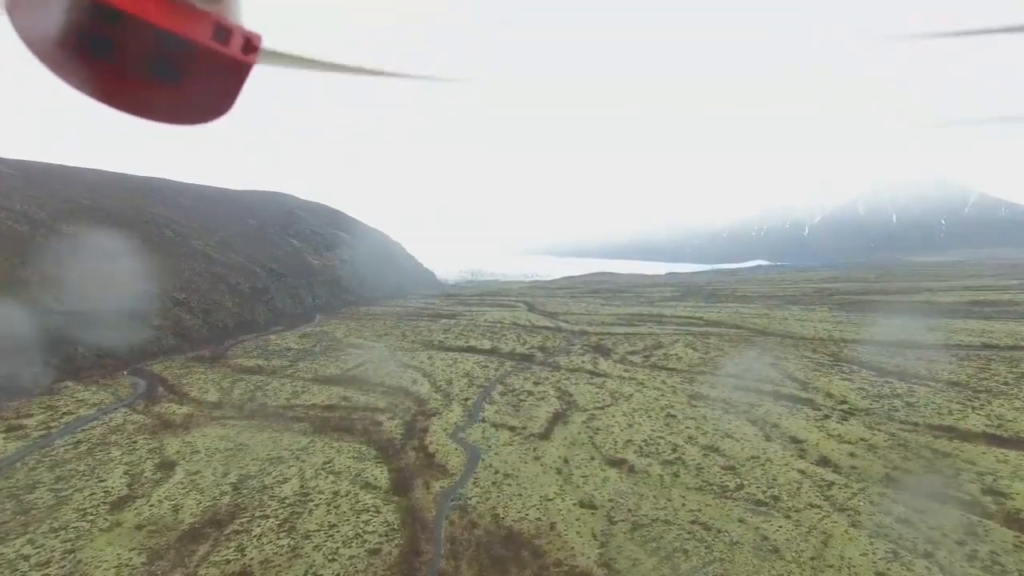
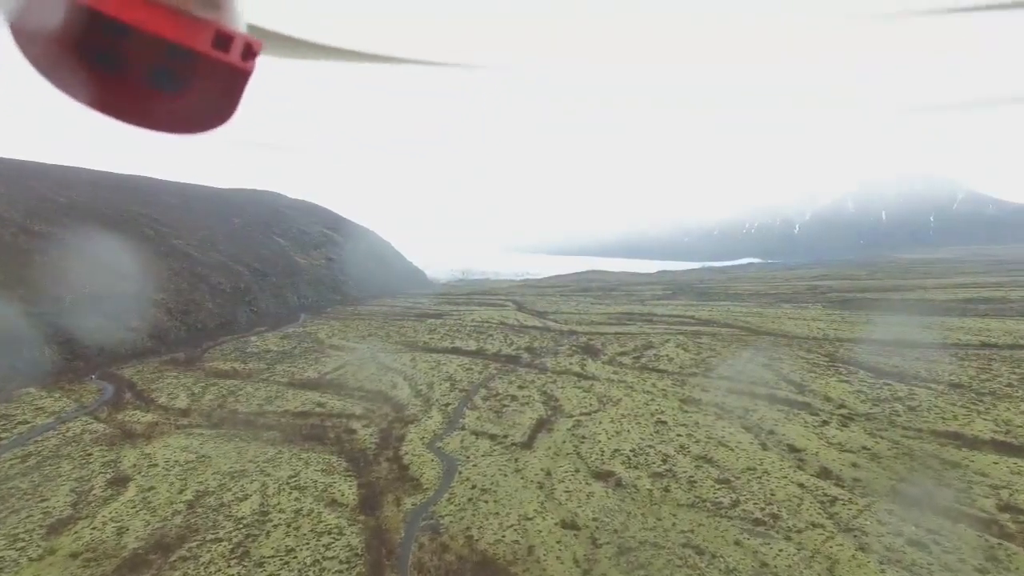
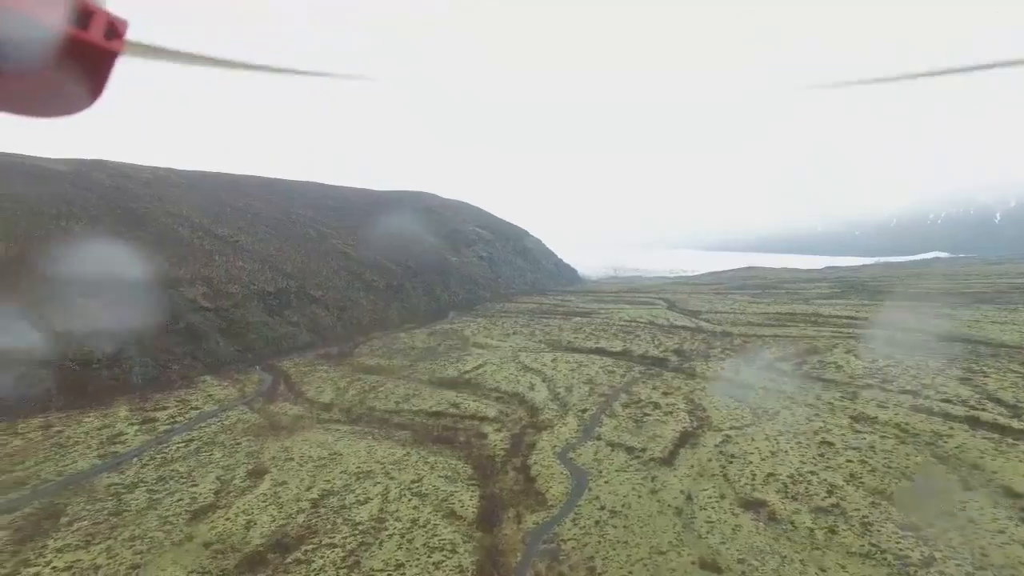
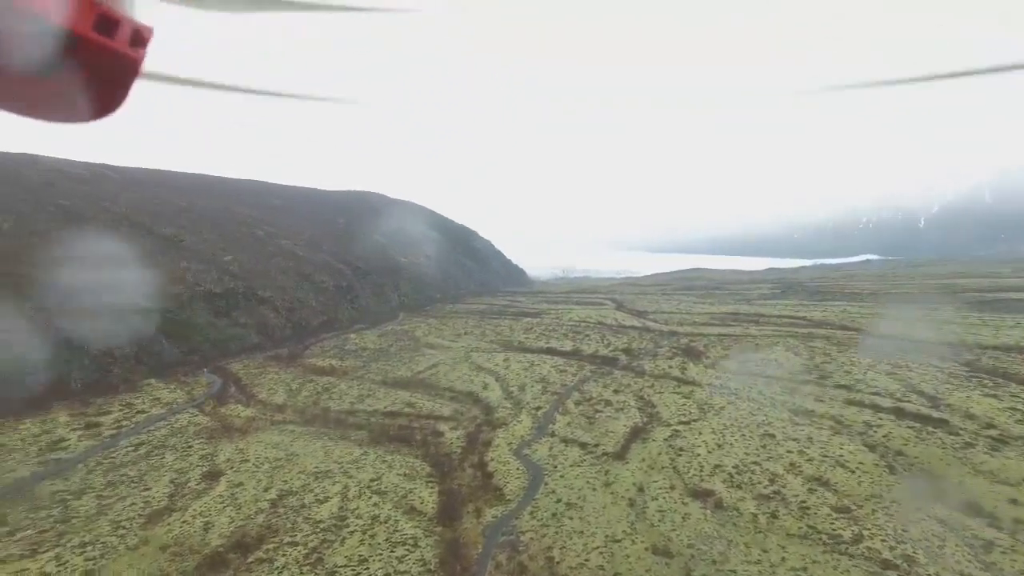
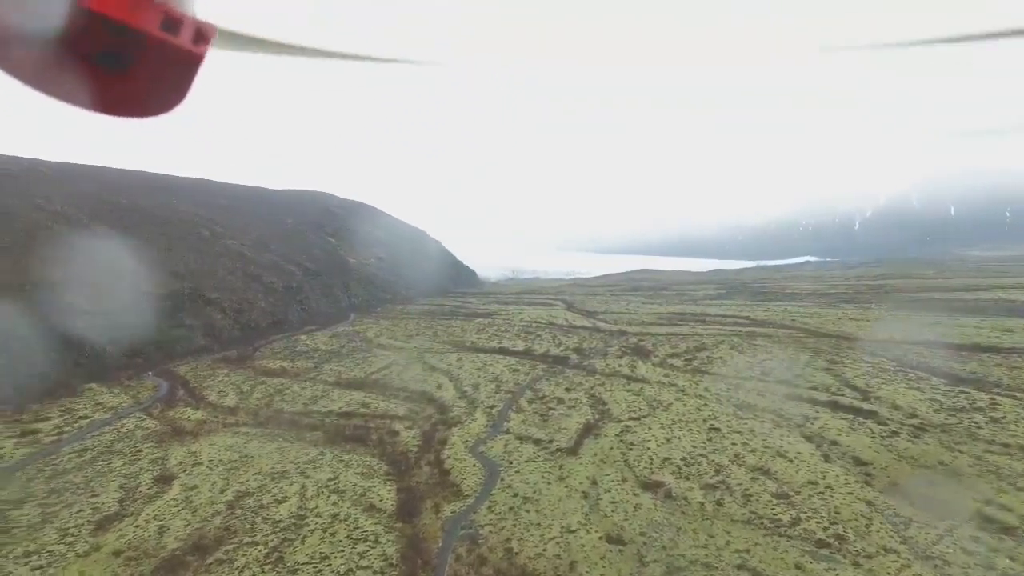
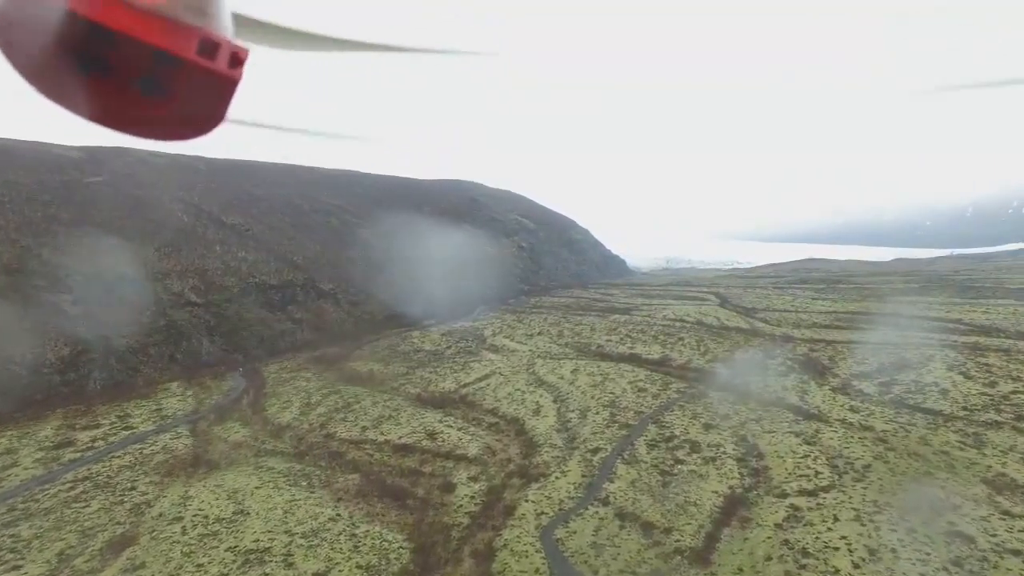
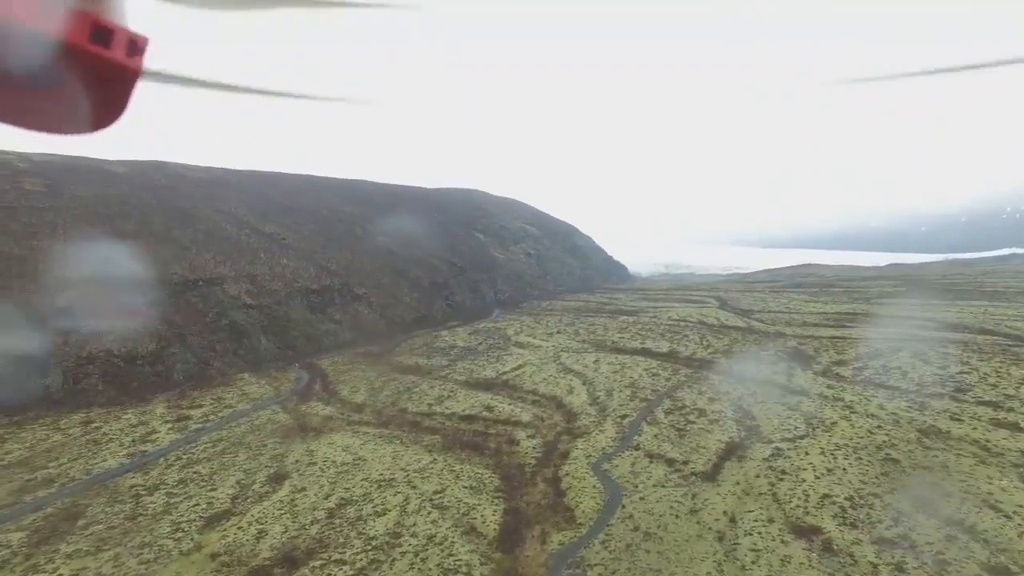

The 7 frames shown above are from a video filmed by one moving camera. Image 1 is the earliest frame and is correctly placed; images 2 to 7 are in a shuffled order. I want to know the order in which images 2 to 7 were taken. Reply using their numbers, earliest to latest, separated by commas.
2, 5, 4, 3, 7, 6
